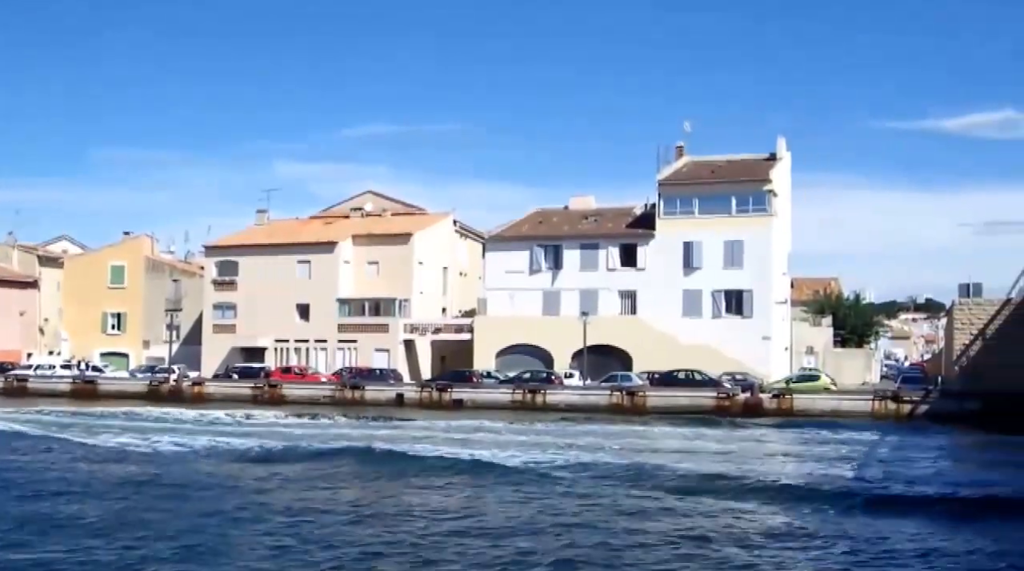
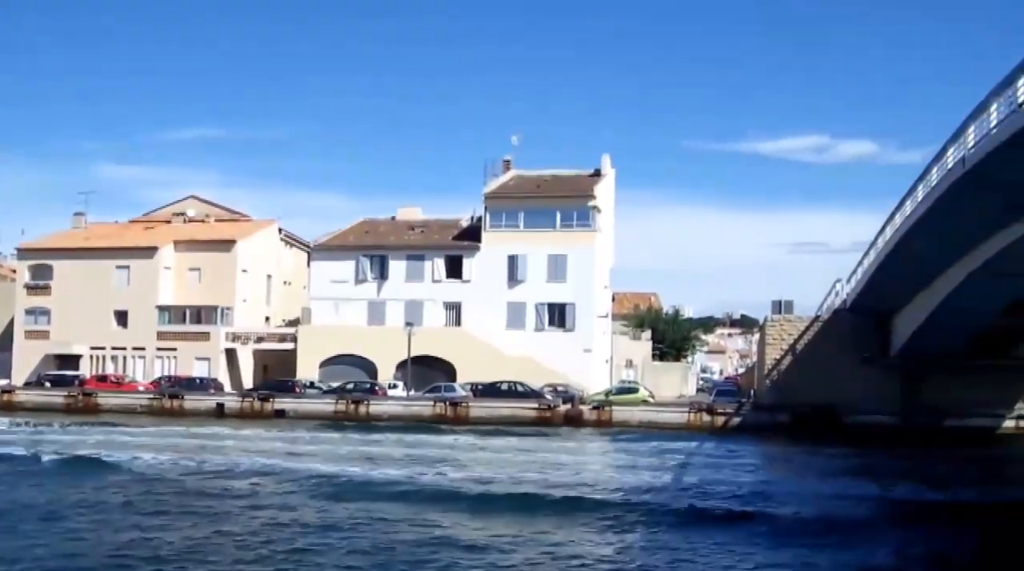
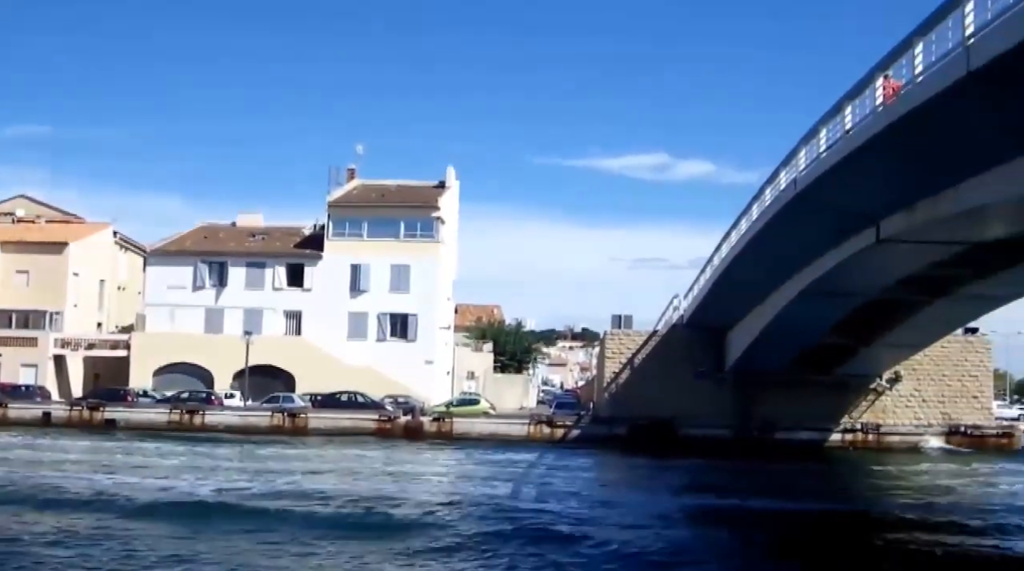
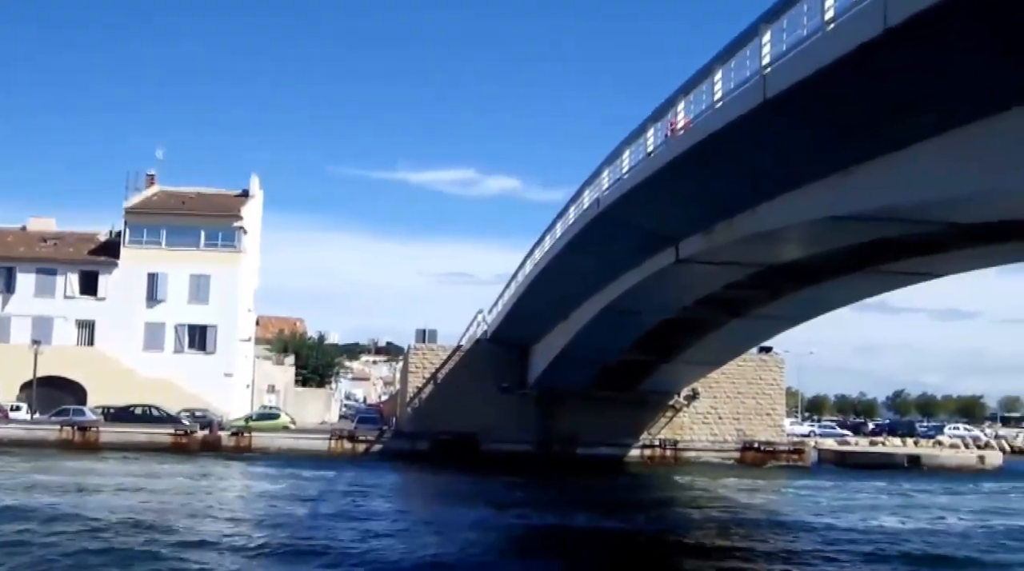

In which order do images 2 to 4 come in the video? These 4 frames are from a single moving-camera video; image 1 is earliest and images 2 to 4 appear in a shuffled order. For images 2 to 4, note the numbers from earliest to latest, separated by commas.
2, 3, 4
